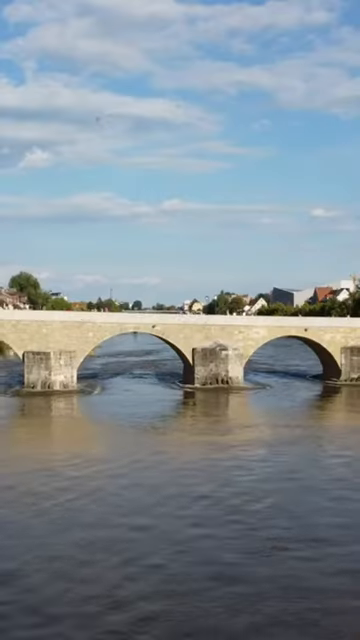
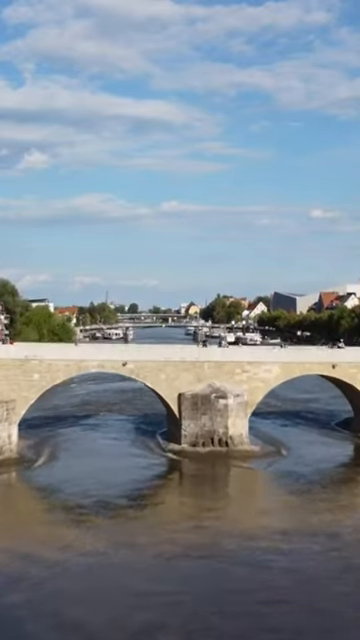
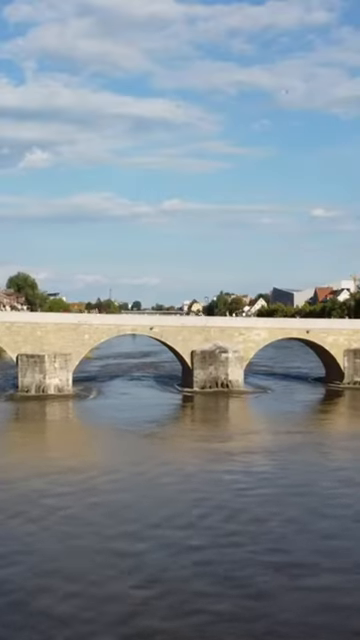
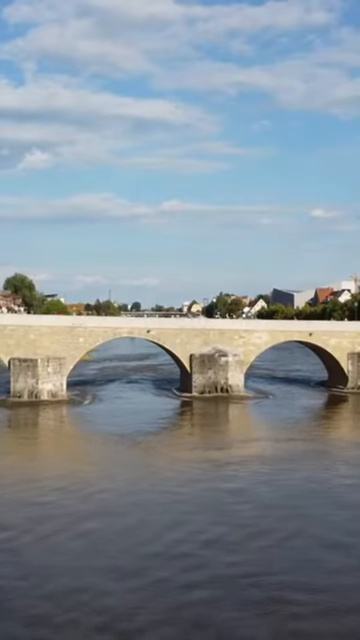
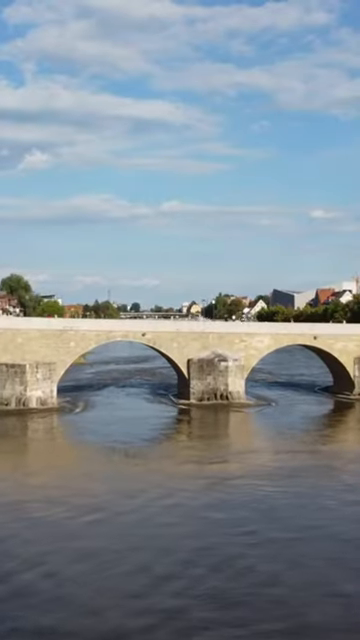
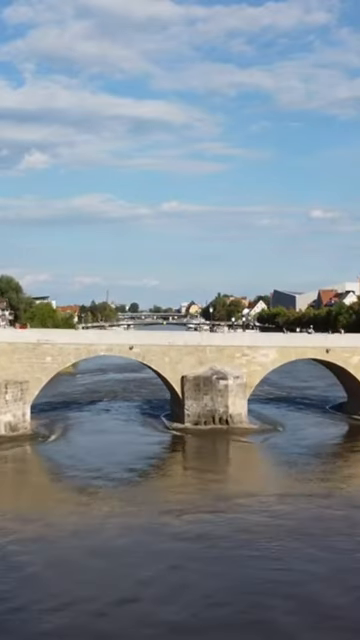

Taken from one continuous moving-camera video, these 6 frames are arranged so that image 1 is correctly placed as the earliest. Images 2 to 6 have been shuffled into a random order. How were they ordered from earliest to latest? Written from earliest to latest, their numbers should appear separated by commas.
3, 4, 5, 6, 2
